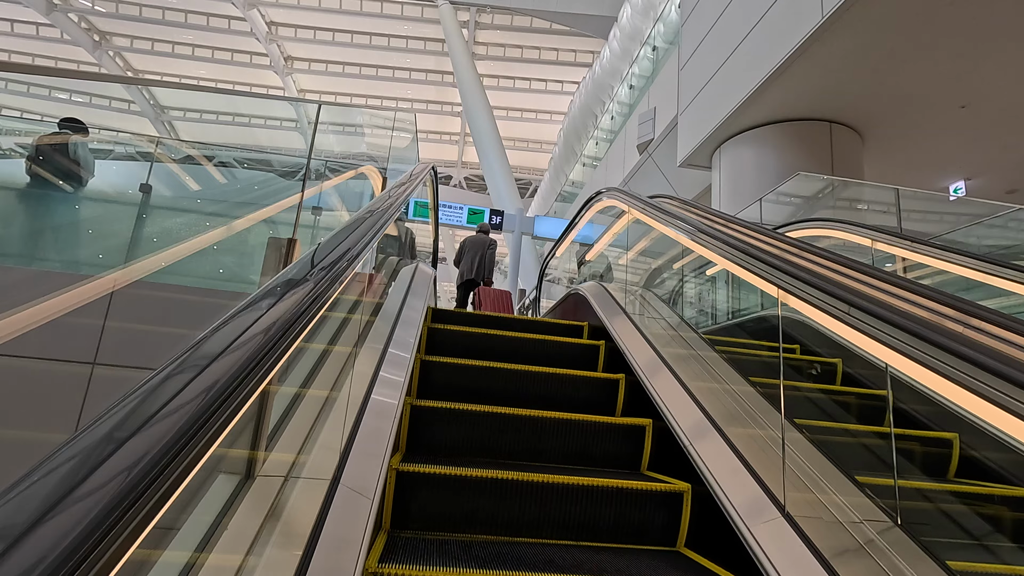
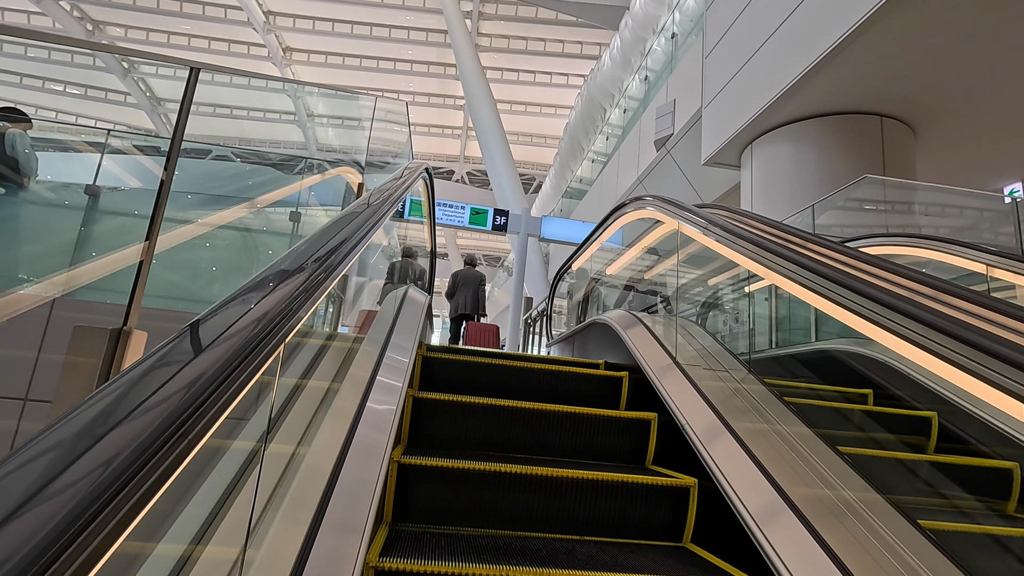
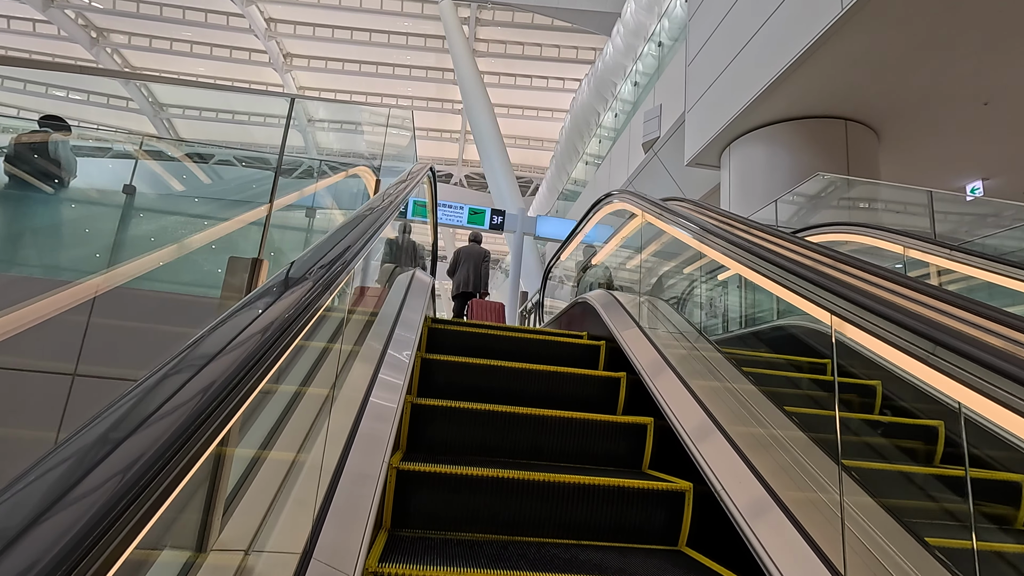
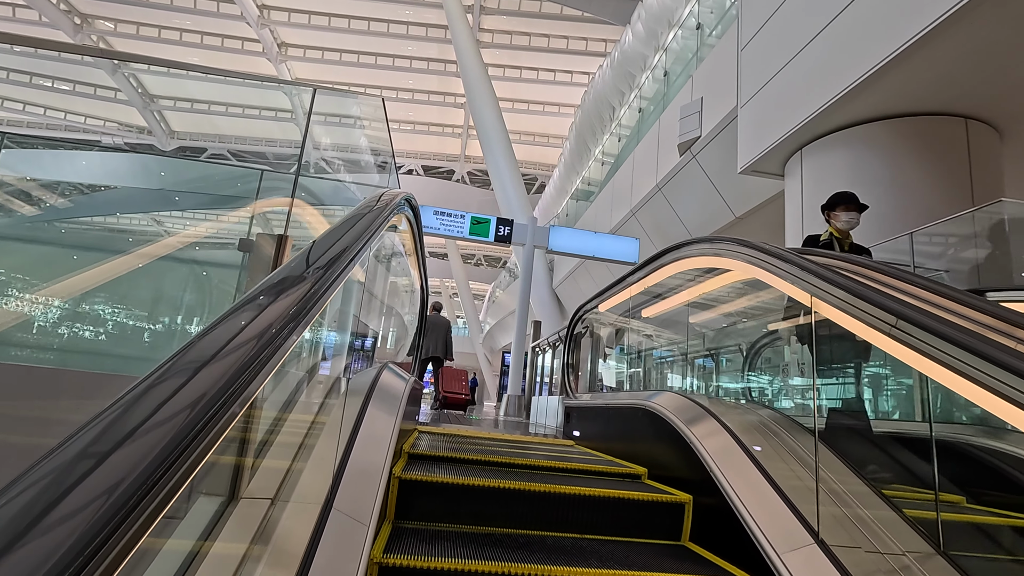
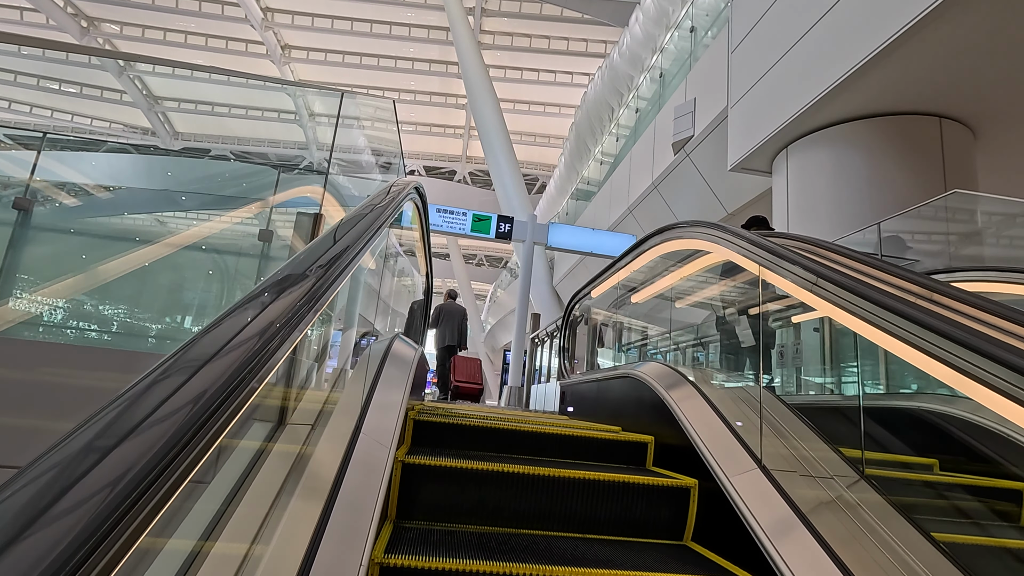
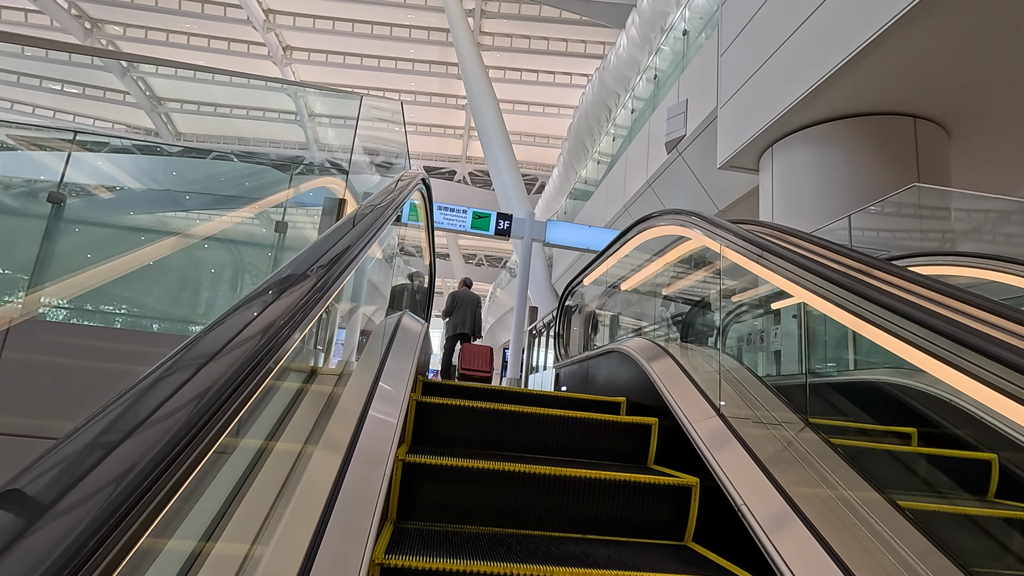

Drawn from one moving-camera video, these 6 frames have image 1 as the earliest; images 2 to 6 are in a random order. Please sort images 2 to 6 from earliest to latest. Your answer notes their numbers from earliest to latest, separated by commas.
3, 2, 6, 5, 4
